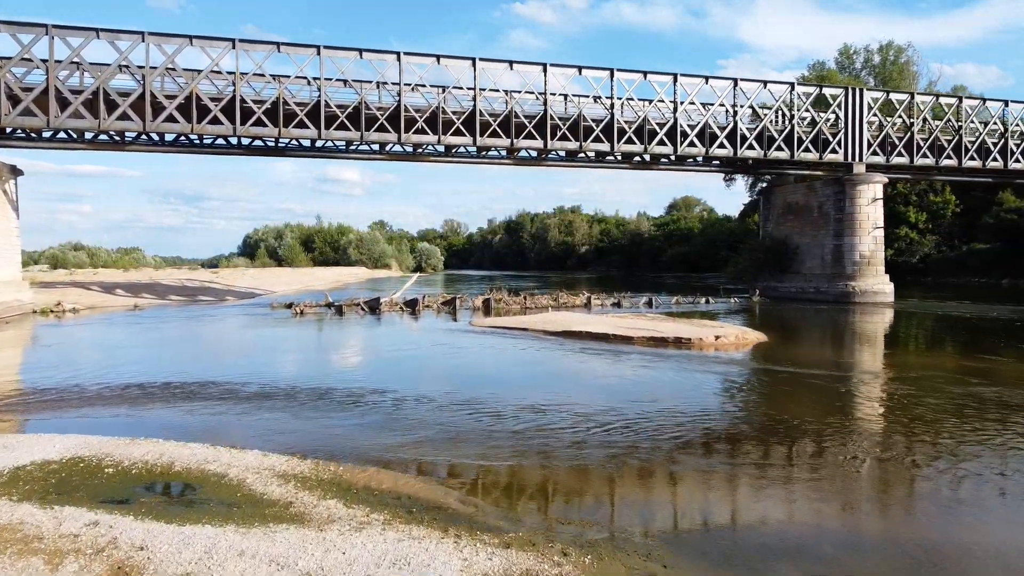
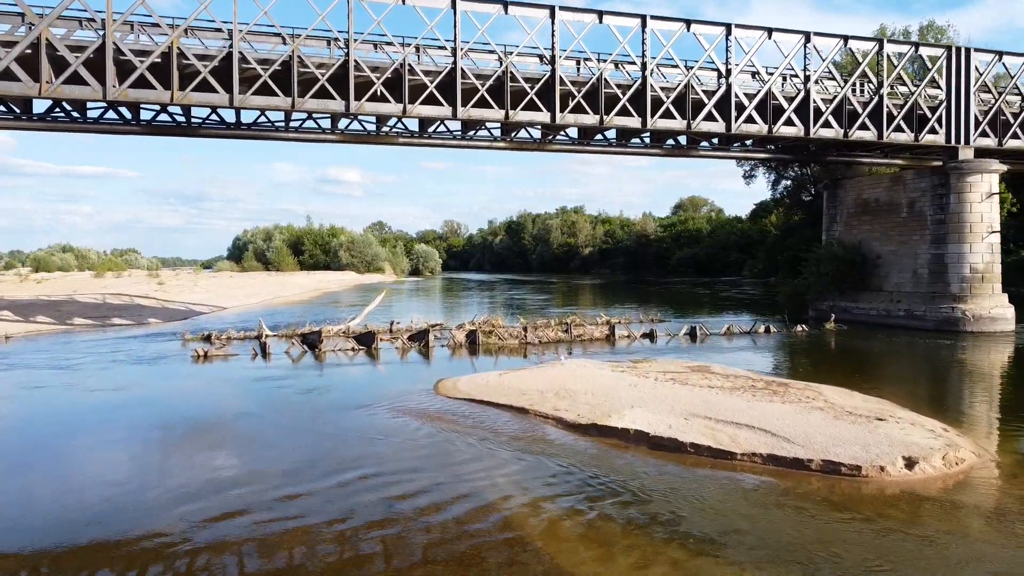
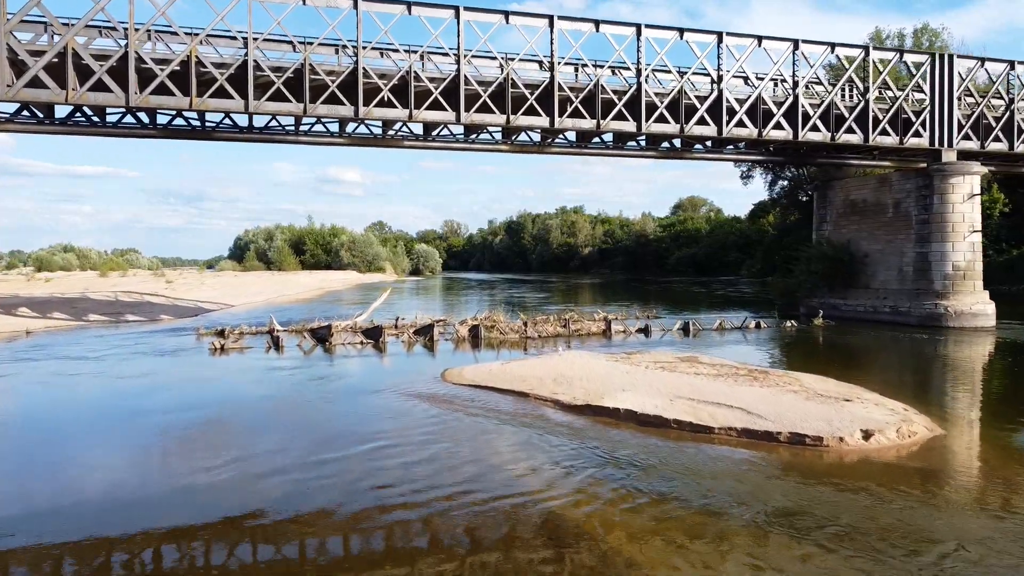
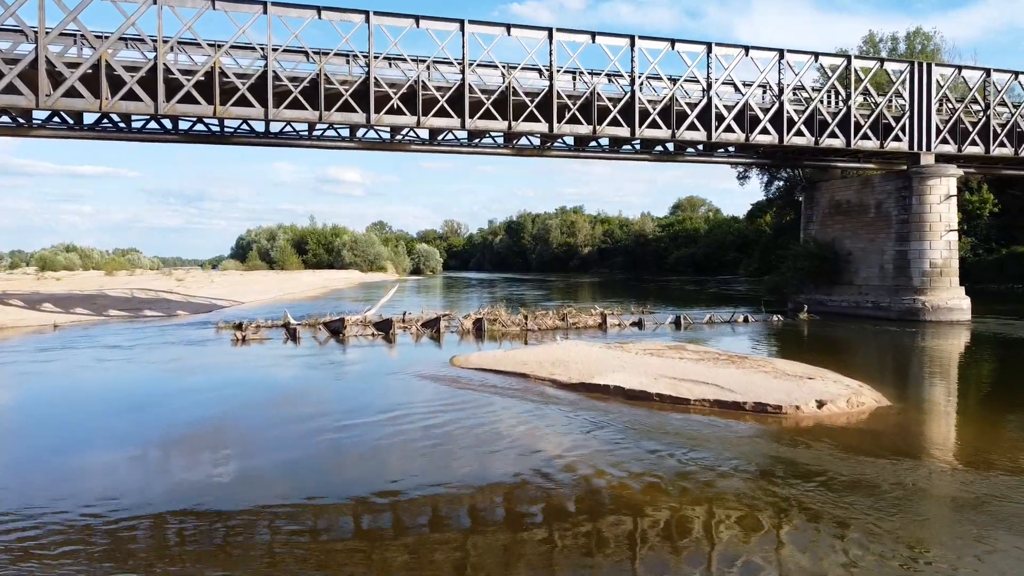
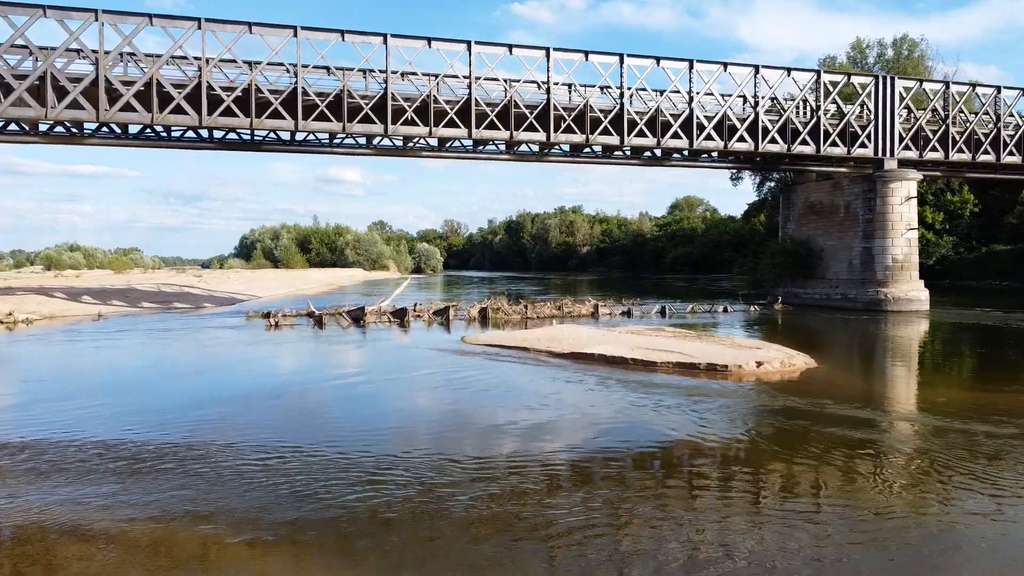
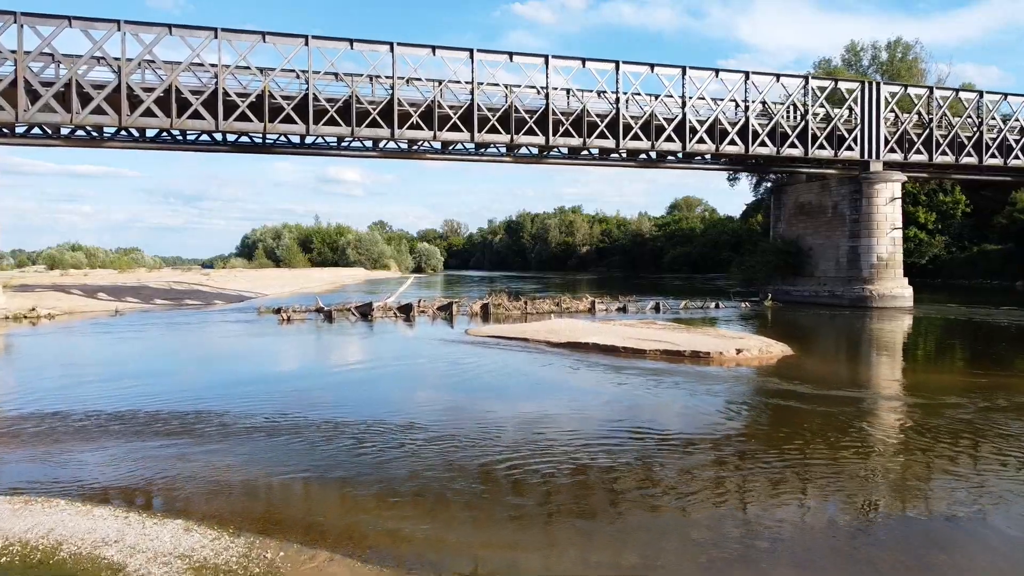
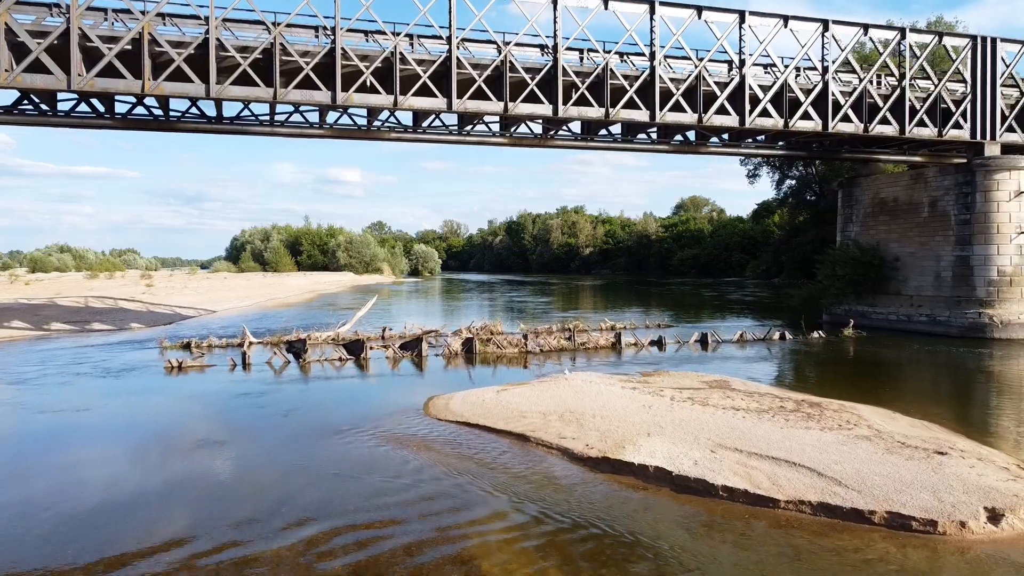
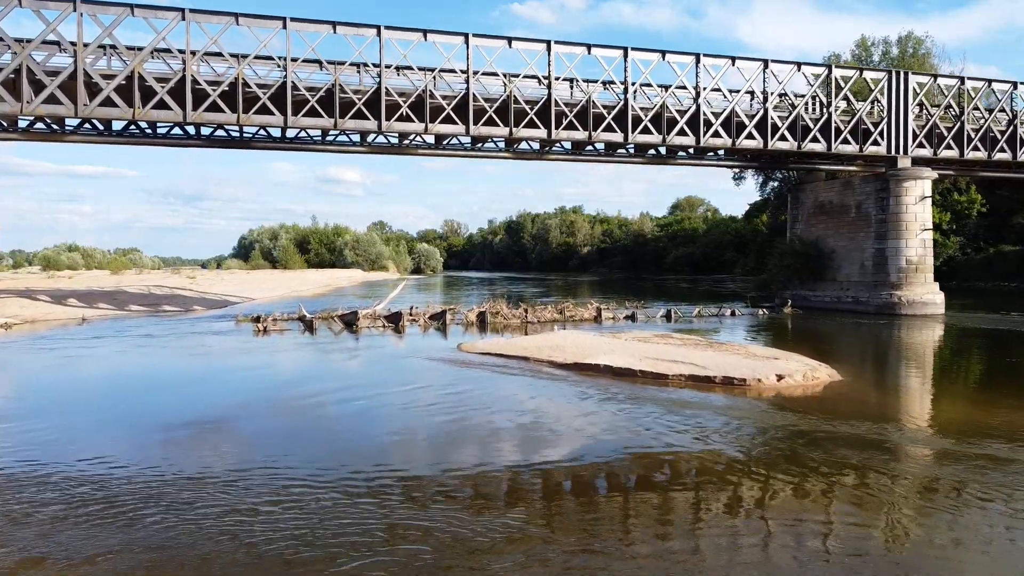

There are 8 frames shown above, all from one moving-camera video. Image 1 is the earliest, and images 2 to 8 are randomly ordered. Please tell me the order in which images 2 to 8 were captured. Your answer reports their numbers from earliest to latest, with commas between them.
6, 5, 8, 4, 3, 2, 7
